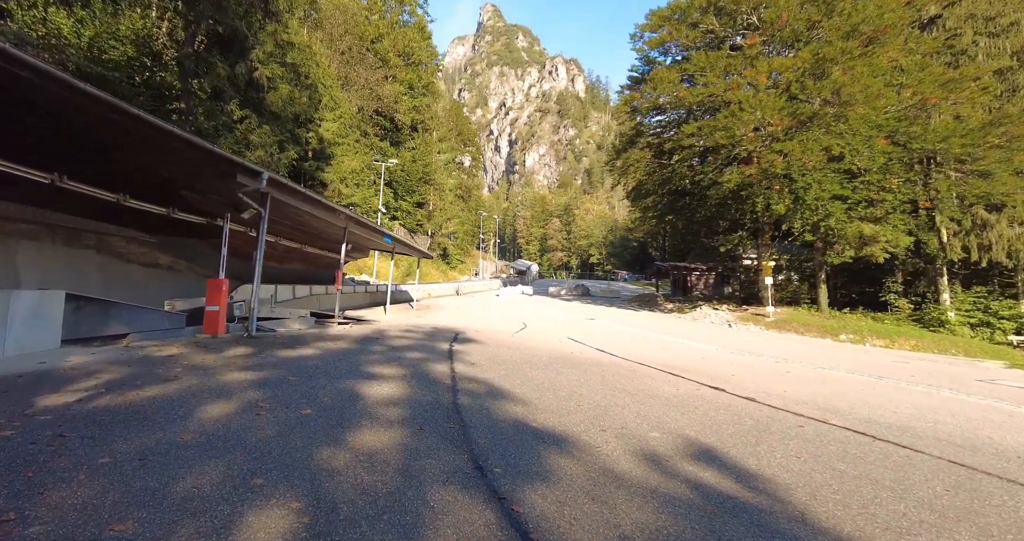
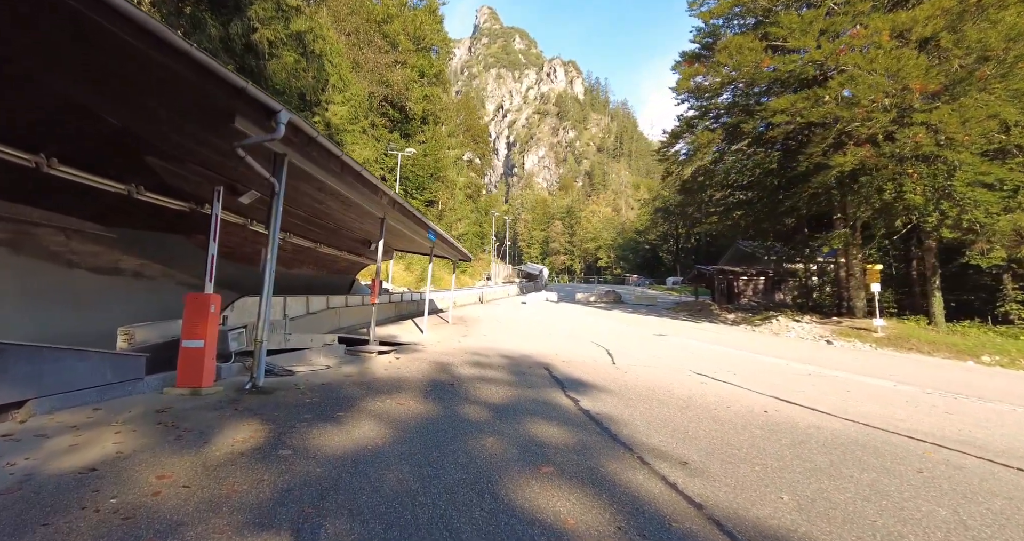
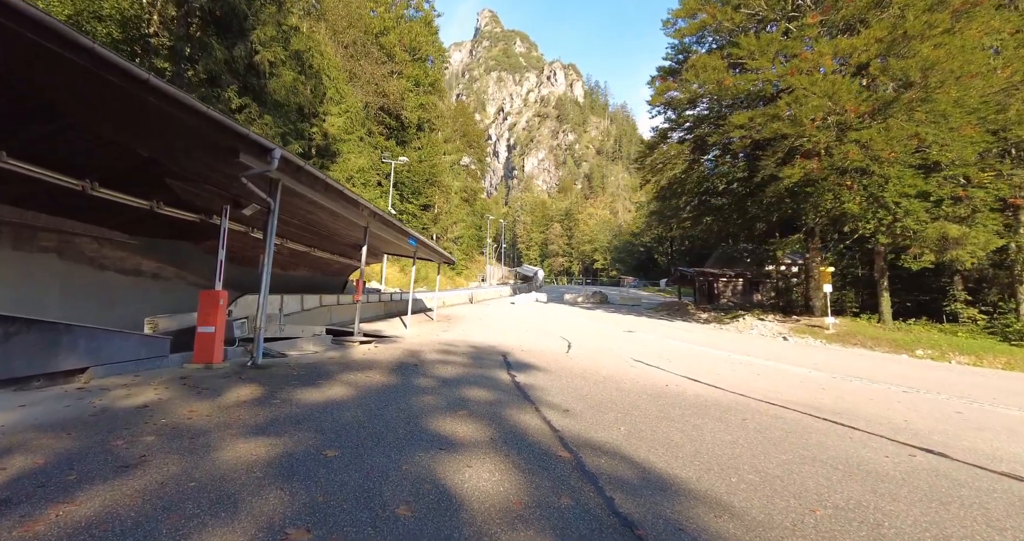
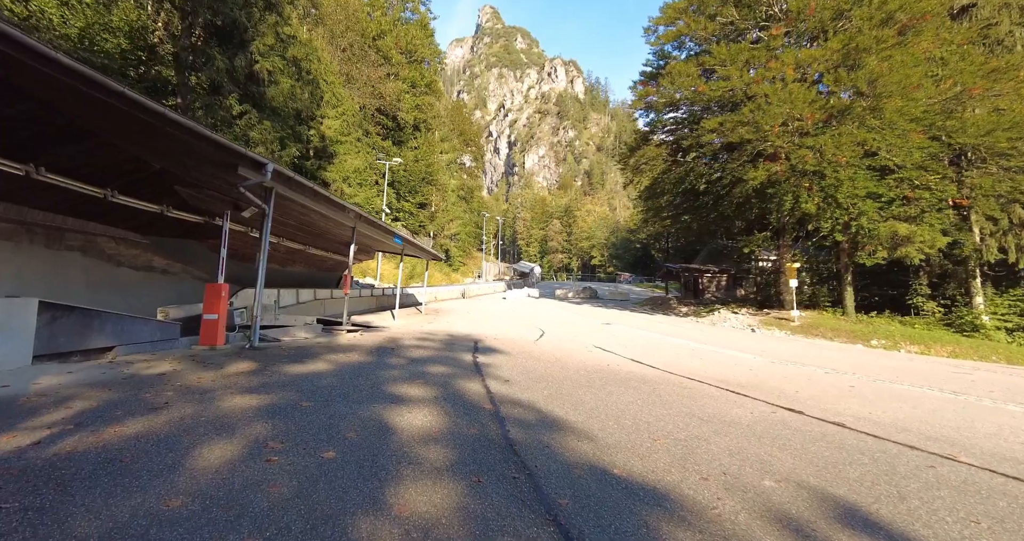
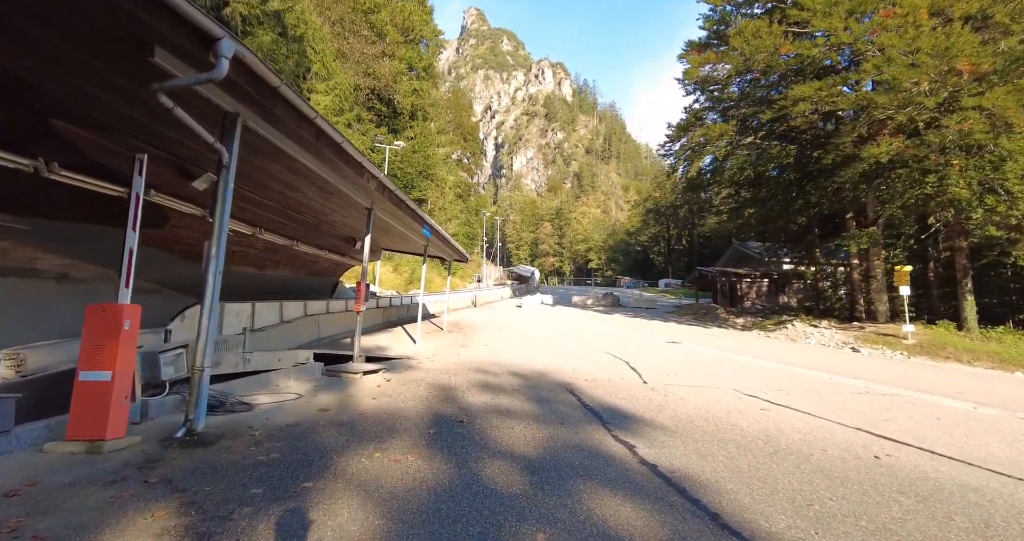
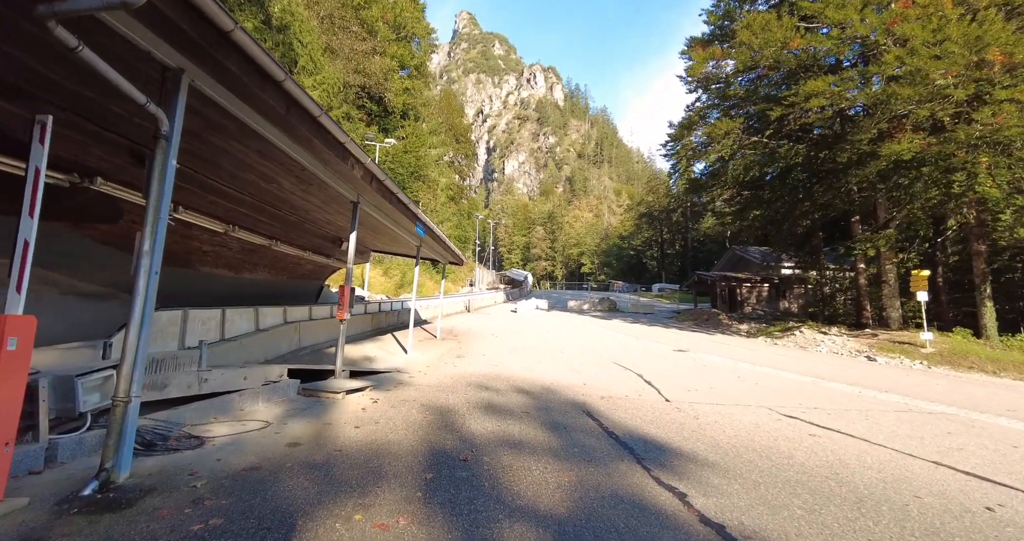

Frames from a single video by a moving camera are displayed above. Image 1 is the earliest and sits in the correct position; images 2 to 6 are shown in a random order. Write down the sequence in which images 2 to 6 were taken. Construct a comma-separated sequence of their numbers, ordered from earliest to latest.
4, 3, 2, 5, 6
